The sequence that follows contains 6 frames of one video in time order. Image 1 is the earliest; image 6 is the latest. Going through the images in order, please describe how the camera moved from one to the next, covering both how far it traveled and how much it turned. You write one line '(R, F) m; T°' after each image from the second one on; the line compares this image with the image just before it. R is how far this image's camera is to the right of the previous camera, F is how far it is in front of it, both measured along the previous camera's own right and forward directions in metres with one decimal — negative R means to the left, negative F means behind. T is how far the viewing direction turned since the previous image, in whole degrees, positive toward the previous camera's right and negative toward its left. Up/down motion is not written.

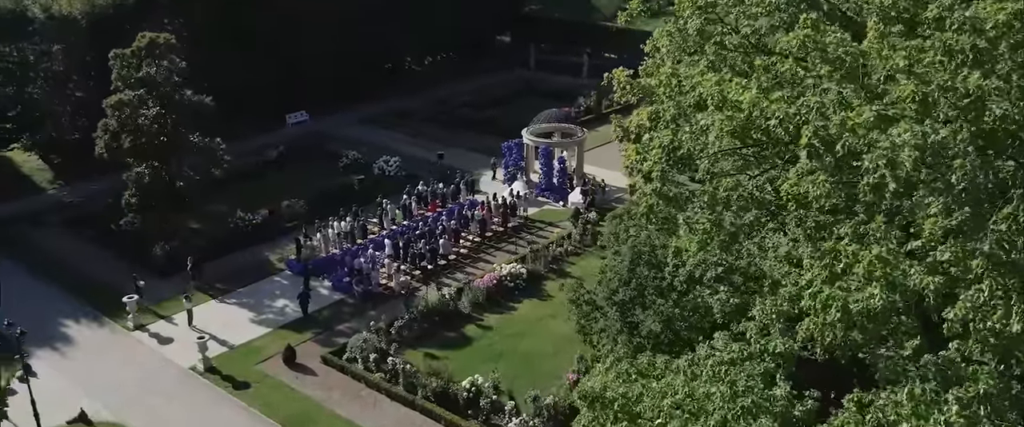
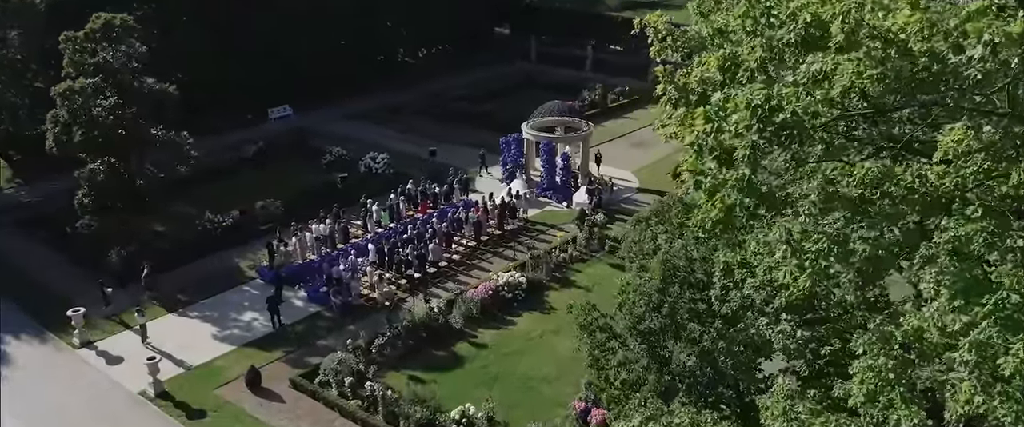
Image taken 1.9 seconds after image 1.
(+0.1, +3.0) m; 0°
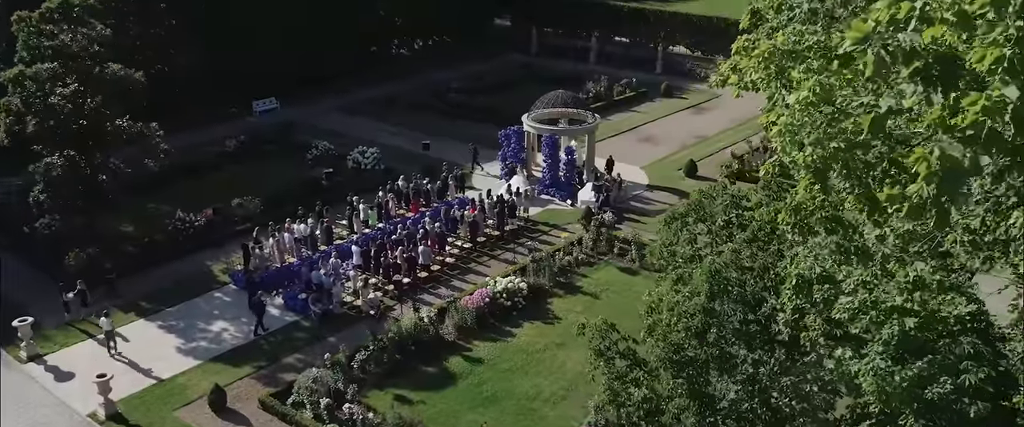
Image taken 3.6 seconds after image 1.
(0.0, +2.4) m; 0°
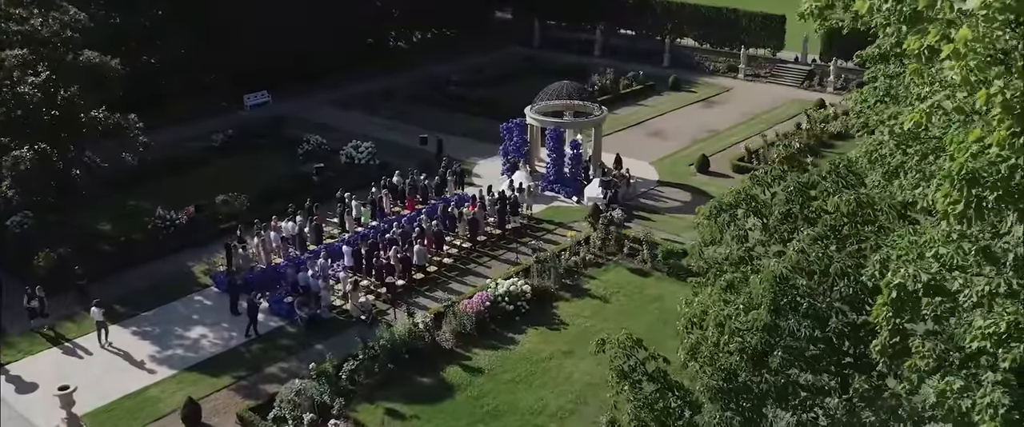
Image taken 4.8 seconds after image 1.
(0.0, +1.6) m; 0°
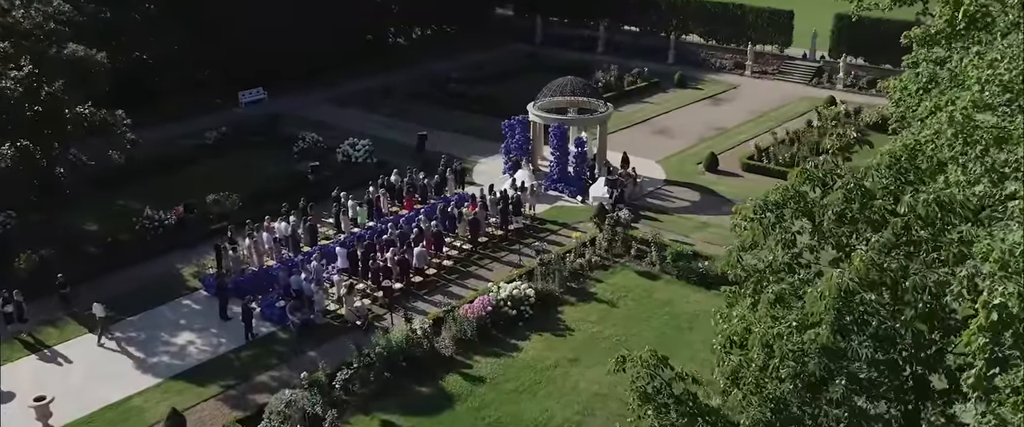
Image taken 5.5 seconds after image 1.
(-0.1, +0.9) m; 0°
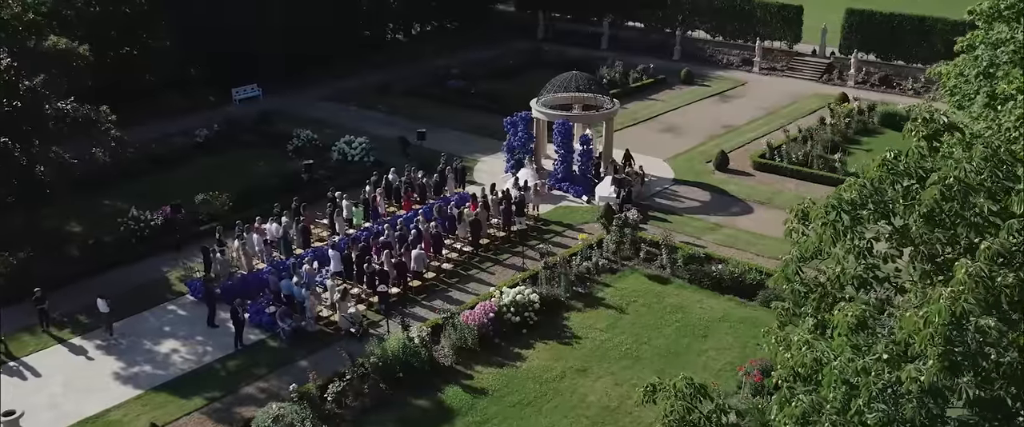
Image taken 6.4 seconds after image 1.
(-0.1, +1.0) m; 0°
